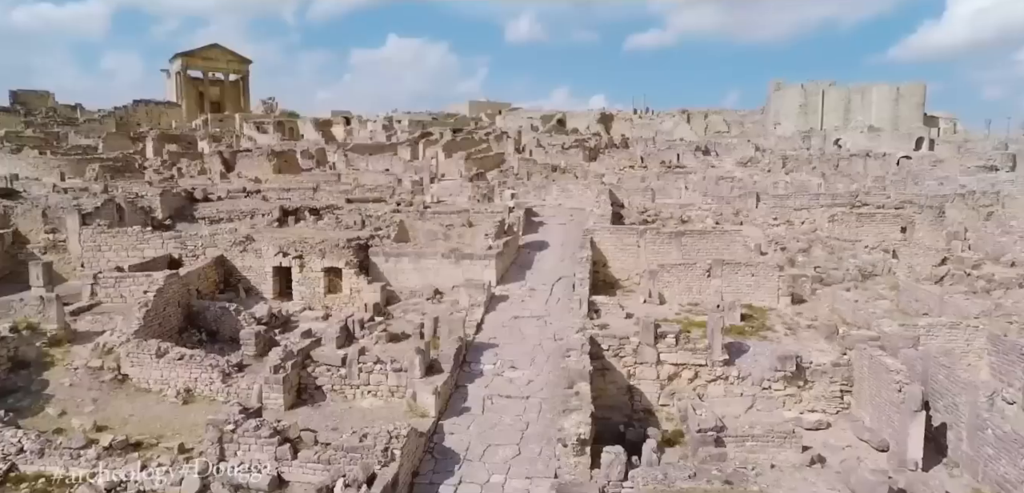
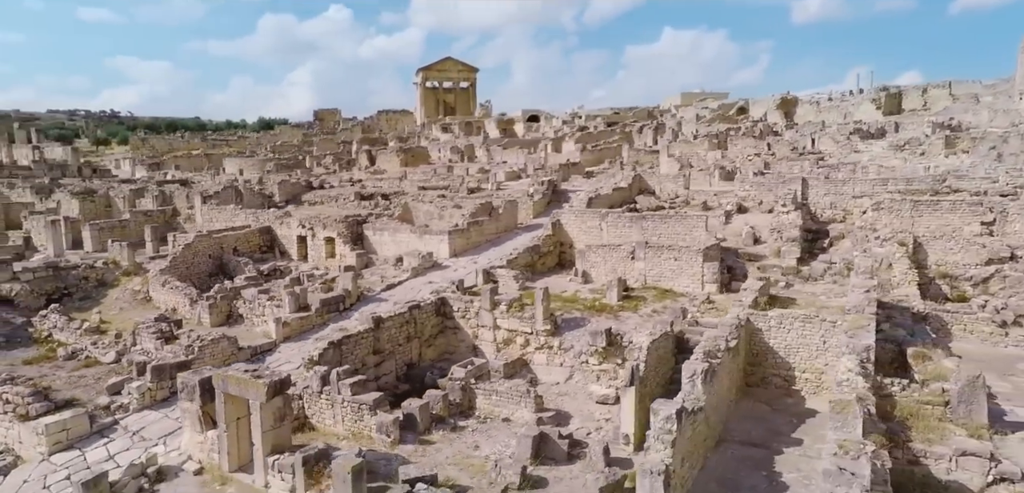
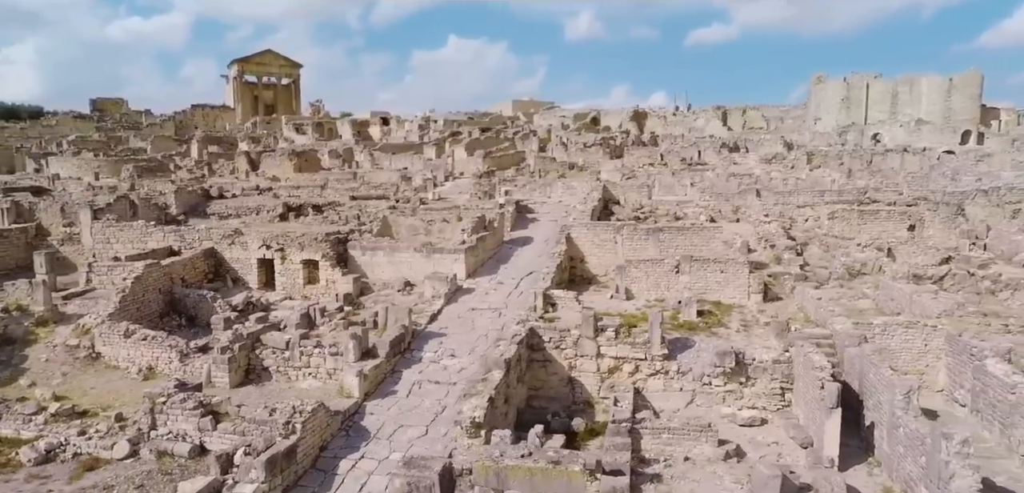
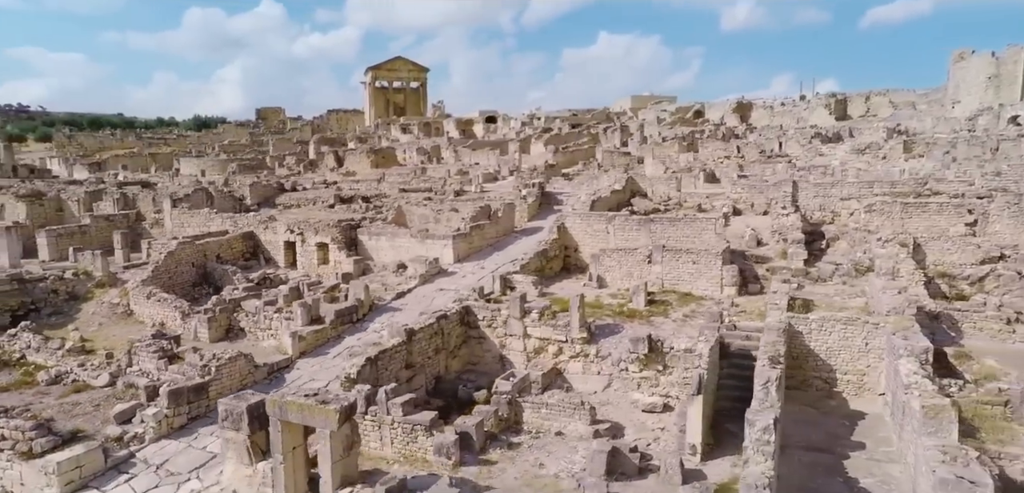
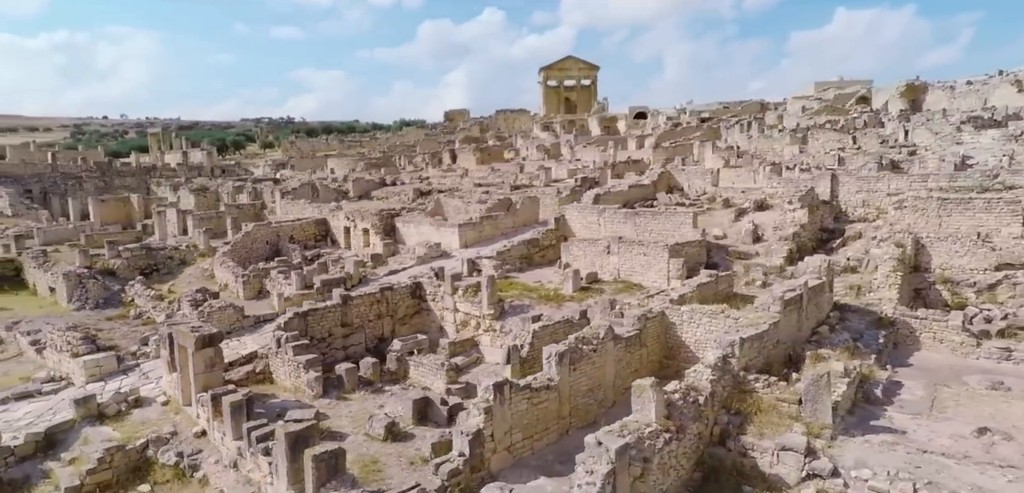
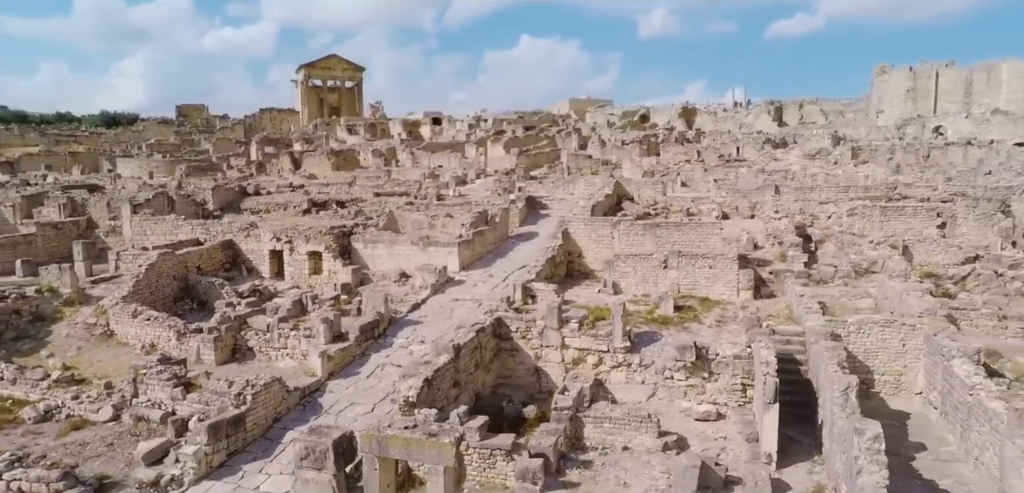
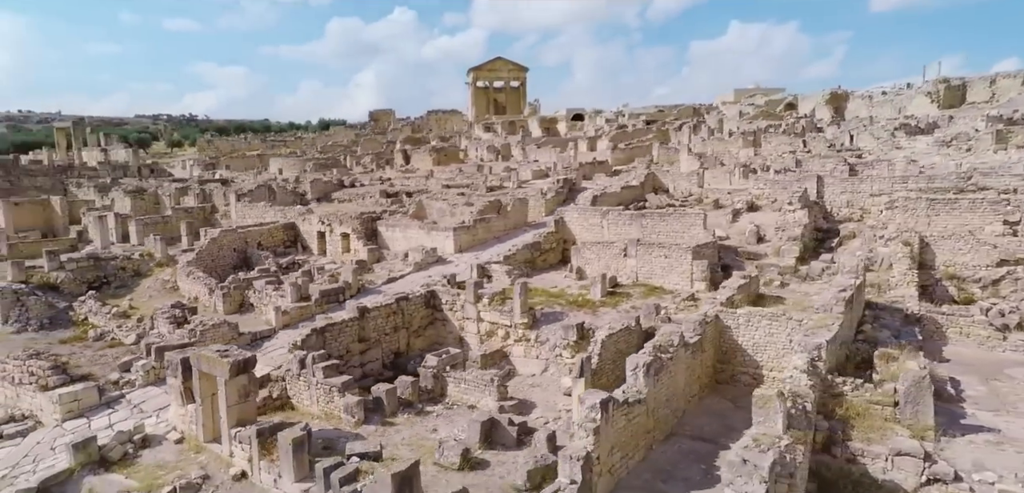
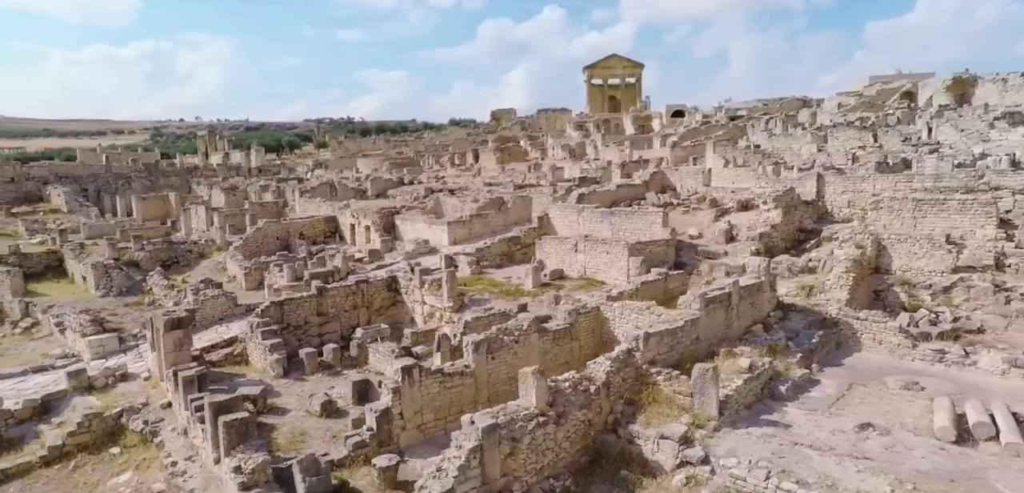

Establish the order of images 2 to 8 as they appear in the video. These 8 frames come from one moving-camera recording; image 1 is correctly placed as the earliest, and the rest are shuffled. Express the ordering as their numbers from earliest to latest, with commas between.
3, 6, 4, 2, 7, 5, 8
